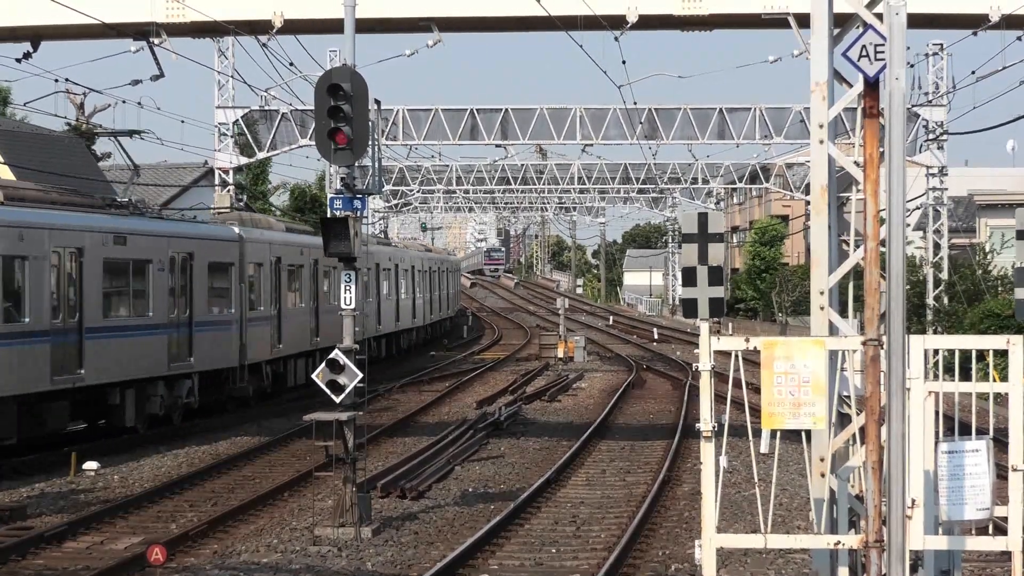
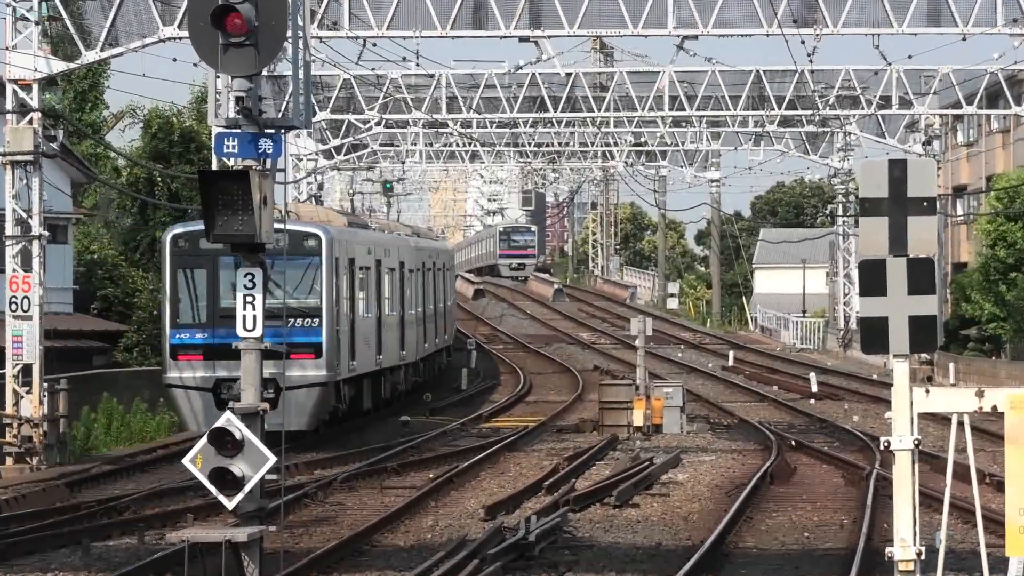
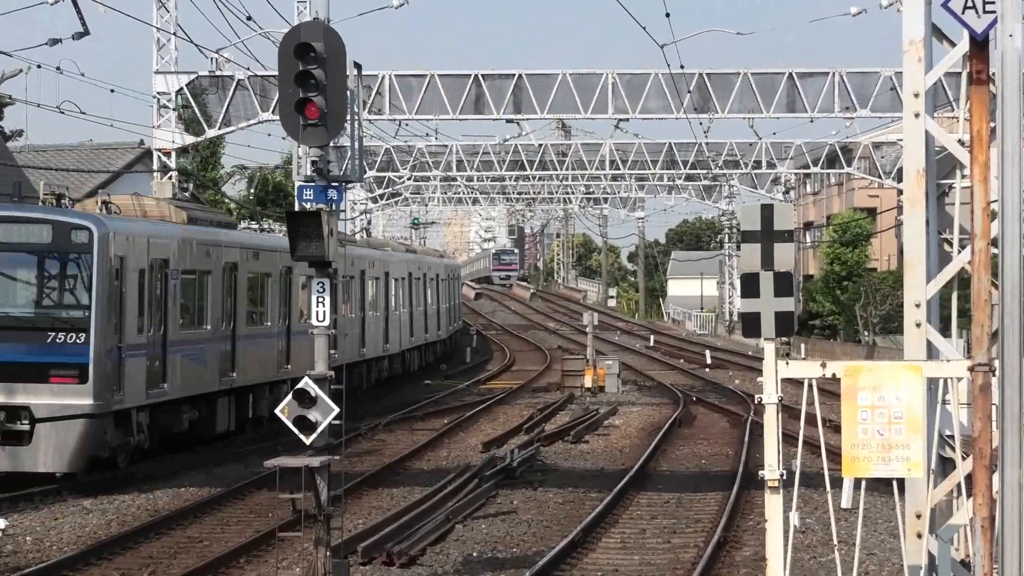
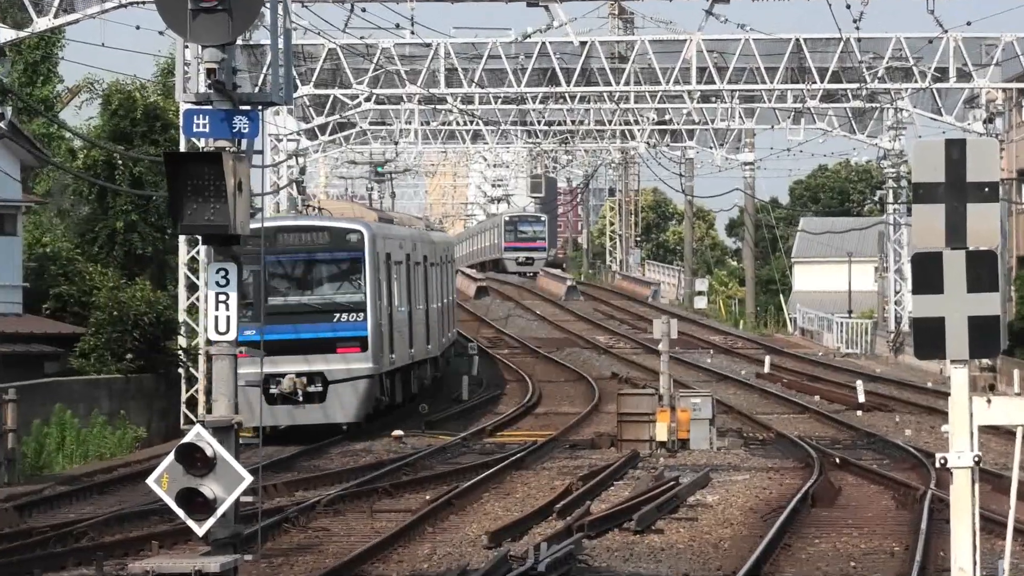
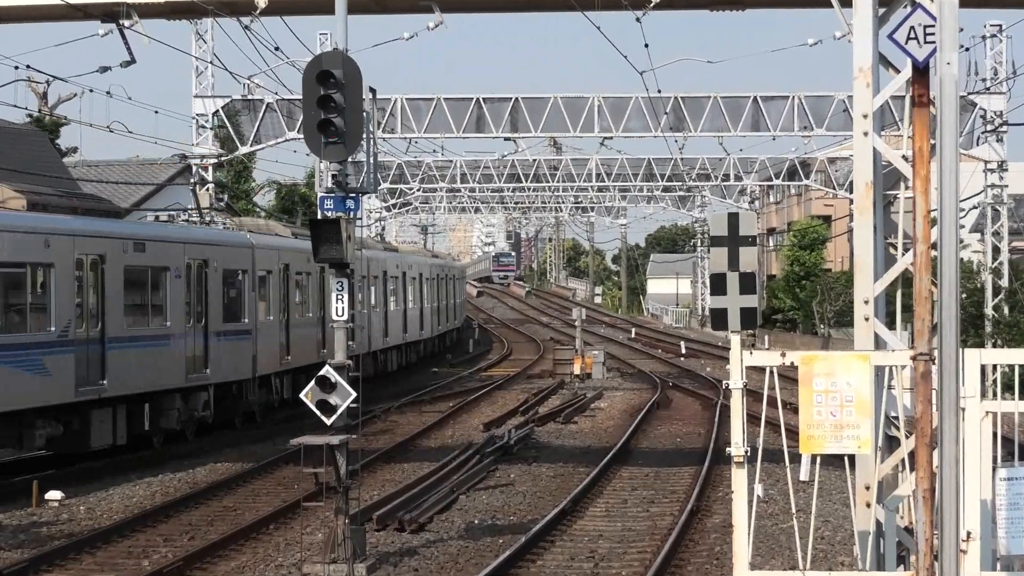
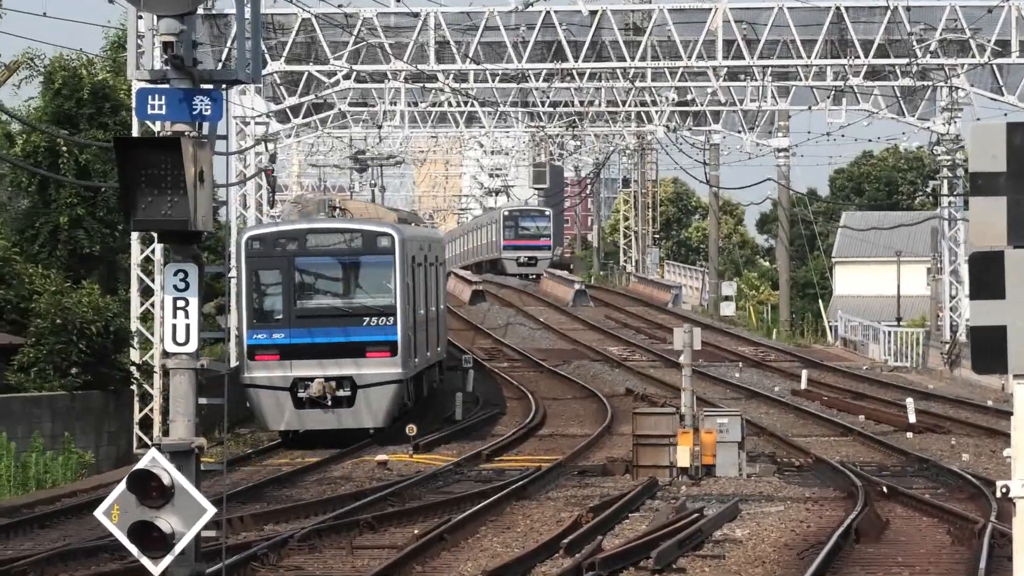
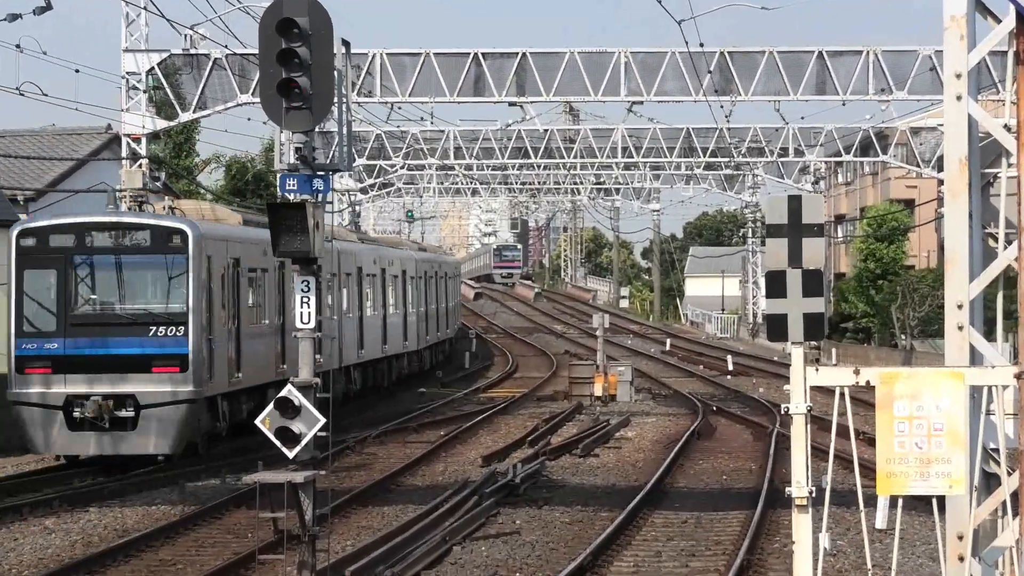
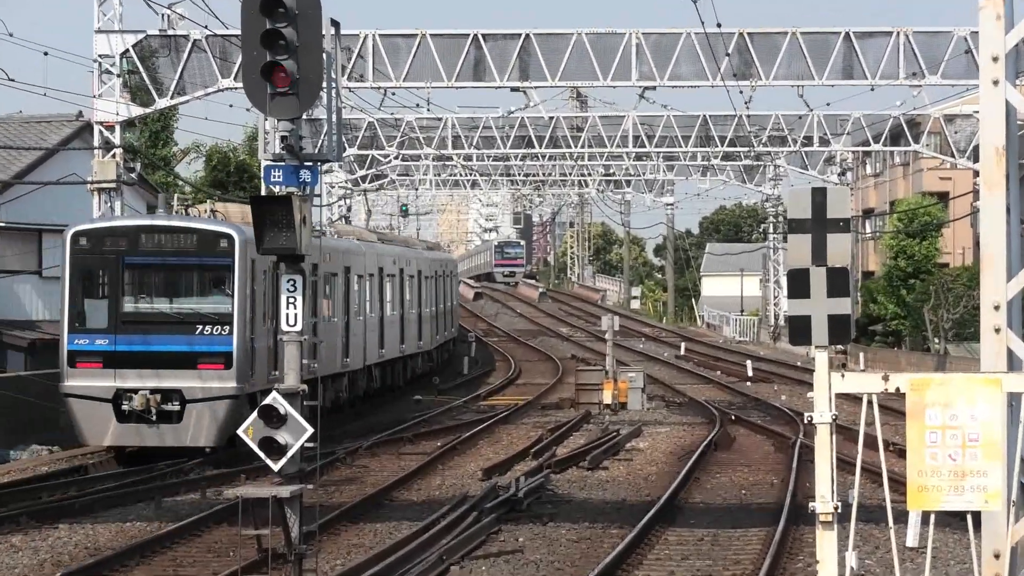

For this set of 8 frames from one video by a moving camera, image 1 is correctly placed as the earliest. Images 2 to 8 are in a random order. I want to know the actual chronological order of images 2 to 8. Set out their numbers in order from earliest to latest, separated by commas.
5, 3, 7, 8, 2, 4, 6
